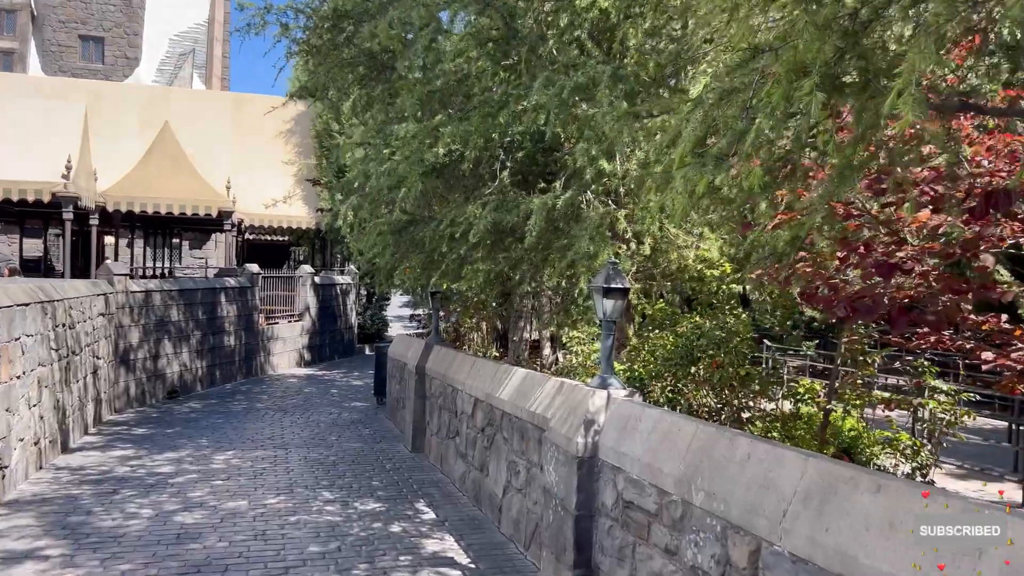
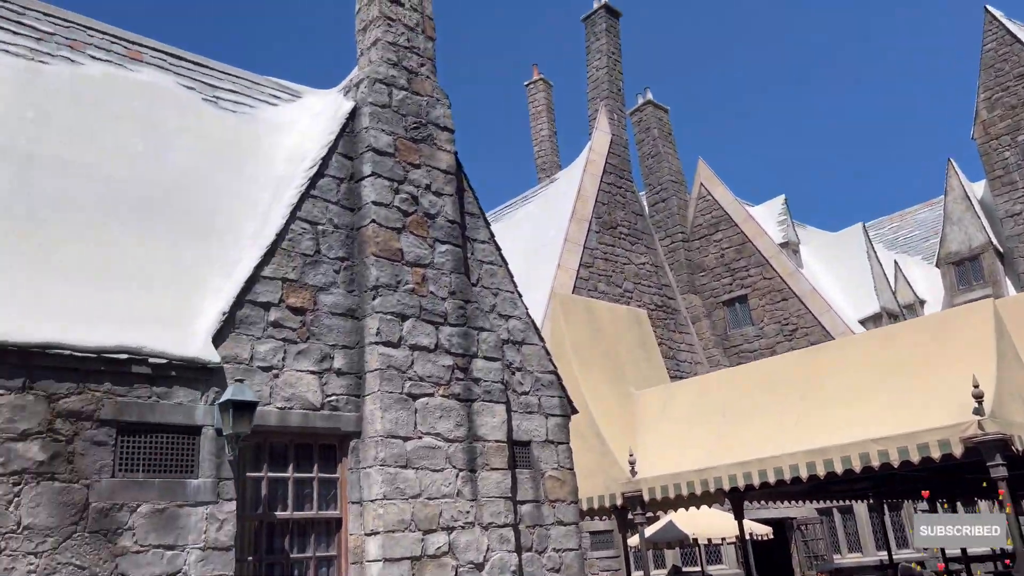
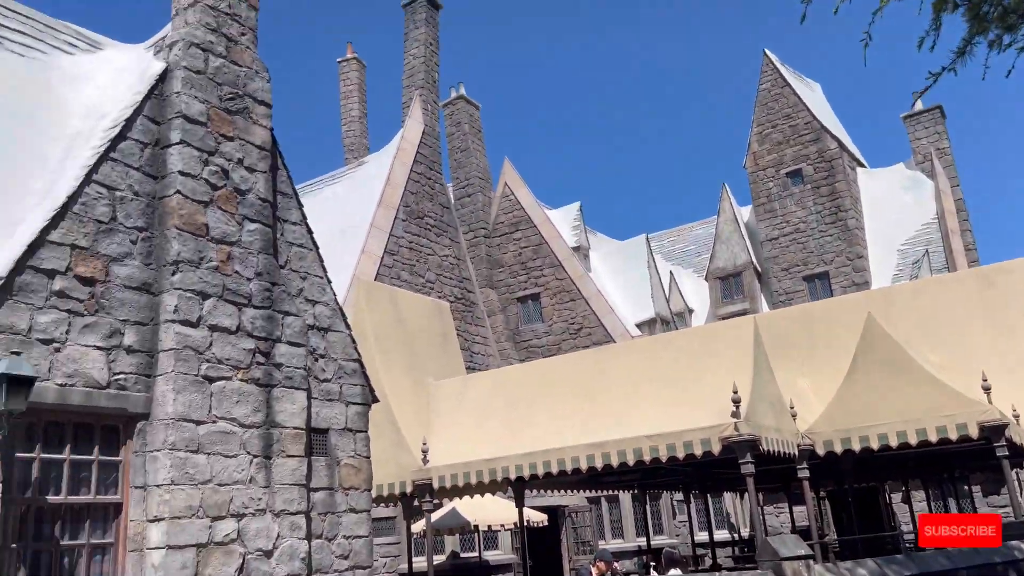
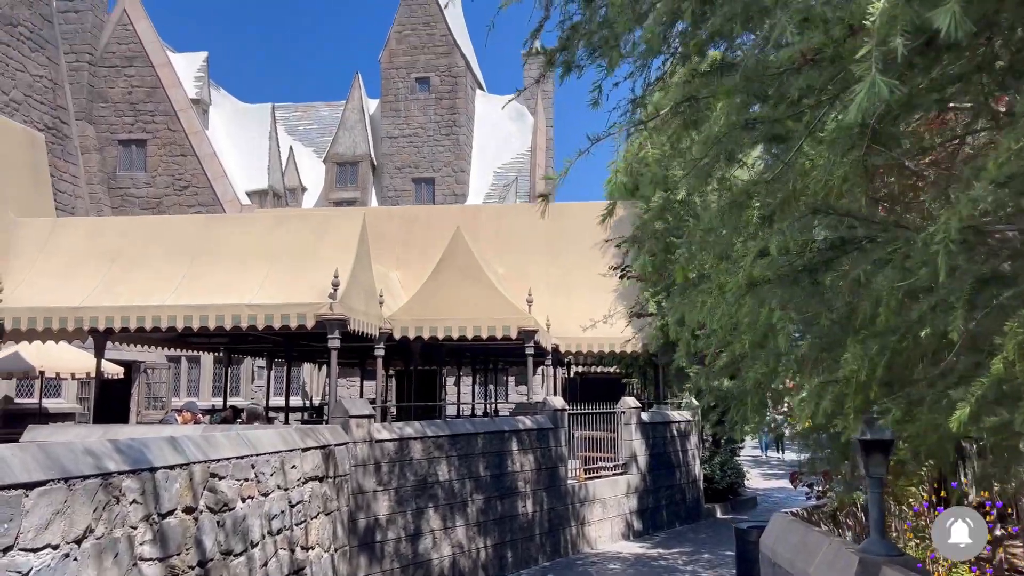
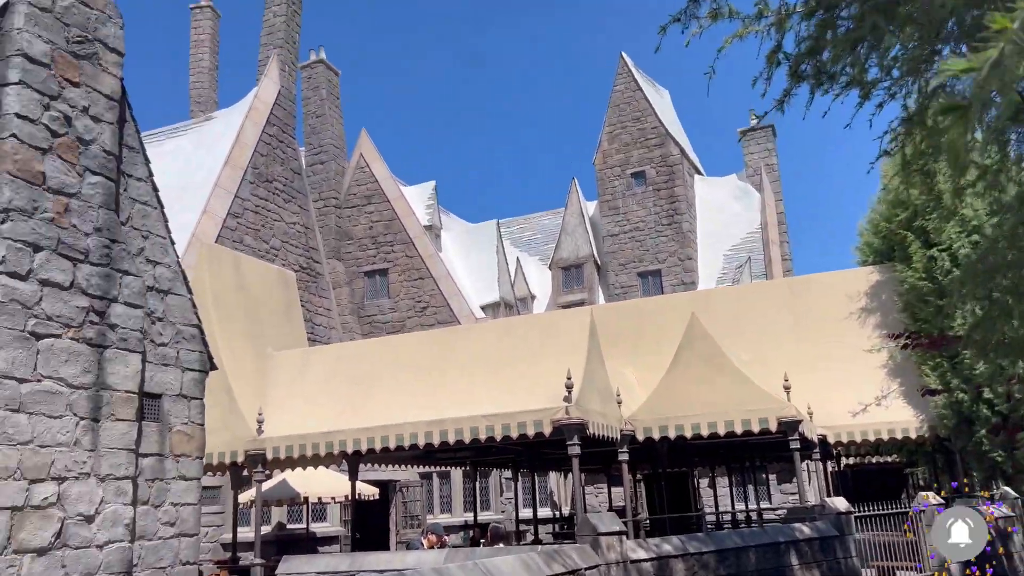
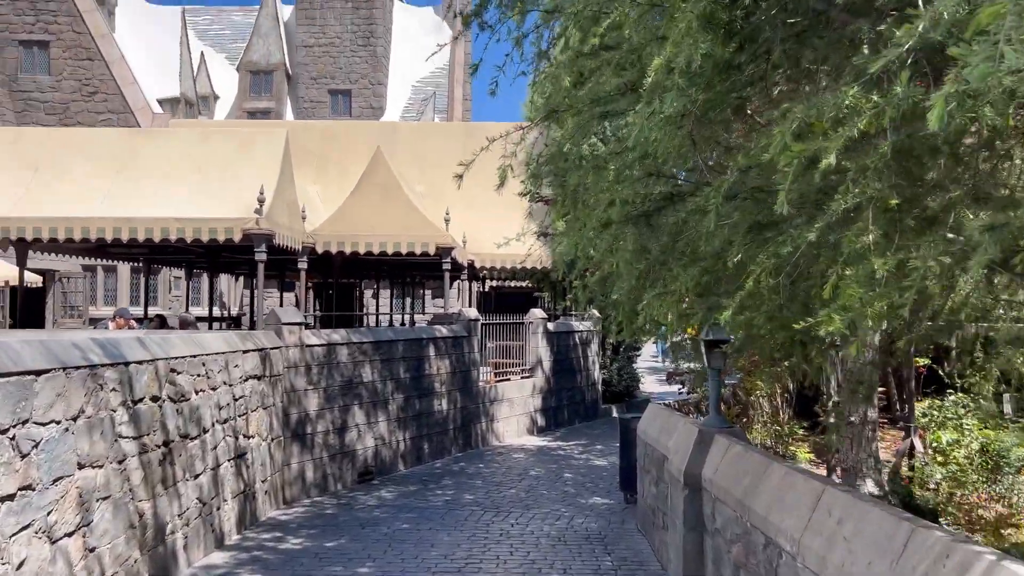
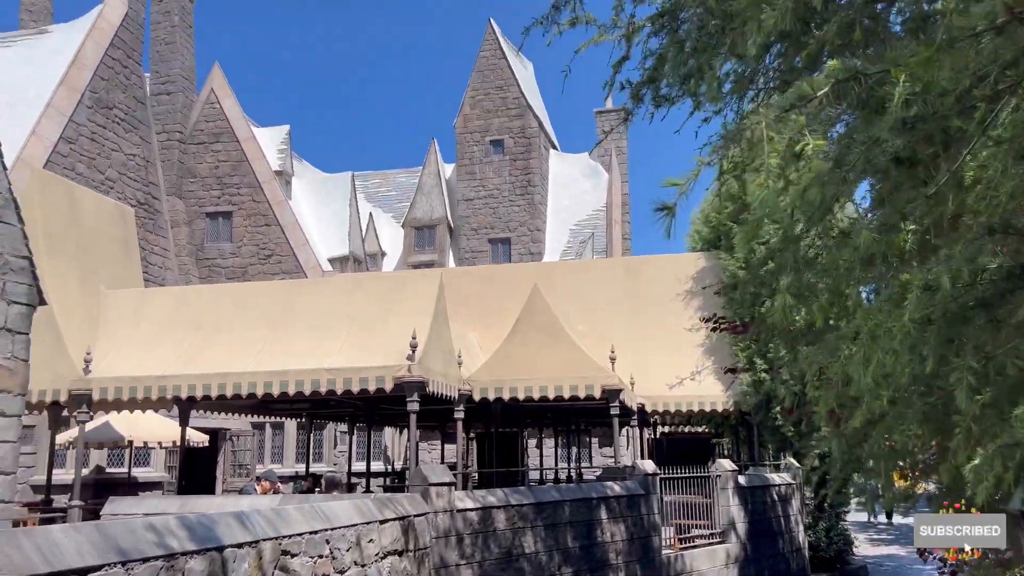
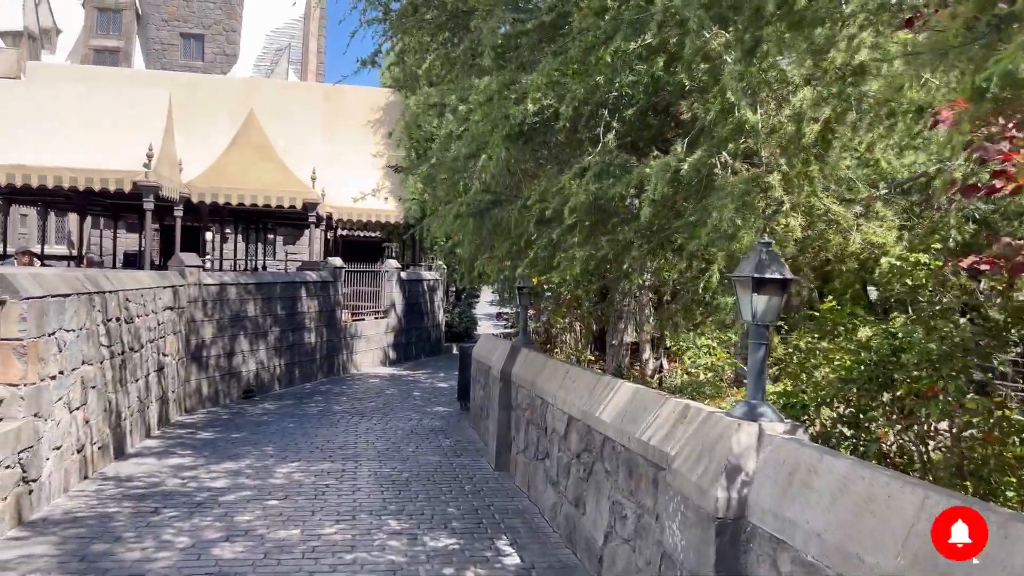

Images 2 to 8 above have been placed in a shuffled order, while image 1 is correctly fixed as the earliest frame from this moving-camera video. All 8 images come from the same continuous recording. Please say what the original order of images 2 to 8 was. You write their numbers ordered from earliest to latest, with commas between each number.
8, 6, 4, 7, 5, 3, 2
